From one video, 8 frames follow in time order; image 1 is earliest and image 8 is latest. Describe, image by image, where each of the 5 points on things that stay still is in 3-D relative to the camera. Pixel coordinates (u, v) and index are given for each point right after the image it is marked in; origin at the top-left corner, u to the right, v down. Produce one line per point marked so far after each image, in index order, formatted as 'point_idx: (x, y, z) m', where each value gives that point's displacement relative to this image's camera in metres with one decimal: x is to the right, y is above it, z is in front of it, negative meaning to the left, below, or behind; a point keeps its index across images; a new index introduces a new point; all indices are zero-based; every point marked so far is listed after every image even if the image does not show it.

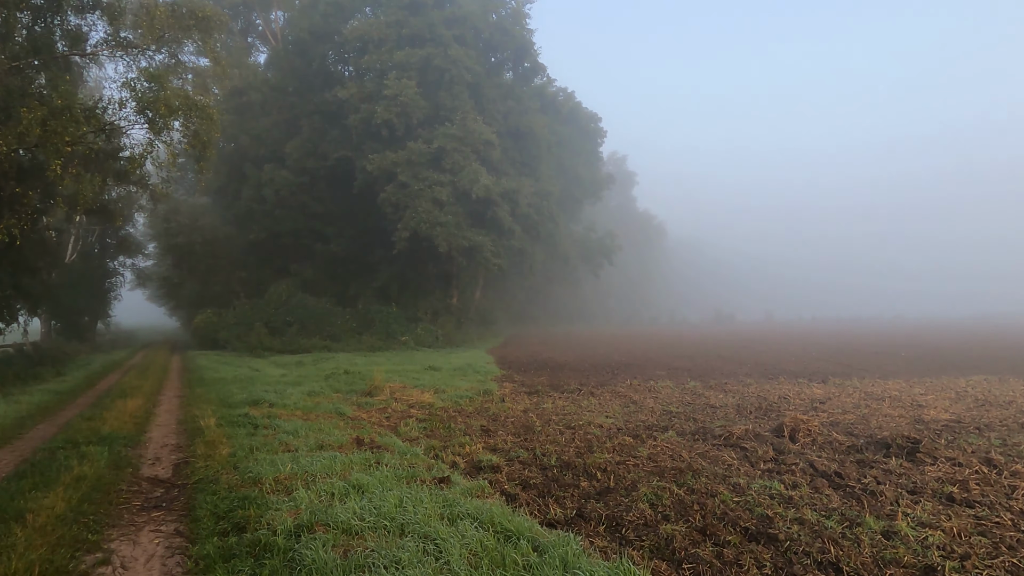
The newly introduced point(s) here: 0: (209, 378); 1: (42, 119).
0: (-7.3, -2.2, +16.1) m
1: (-9.9, +3.6, +14.1) m
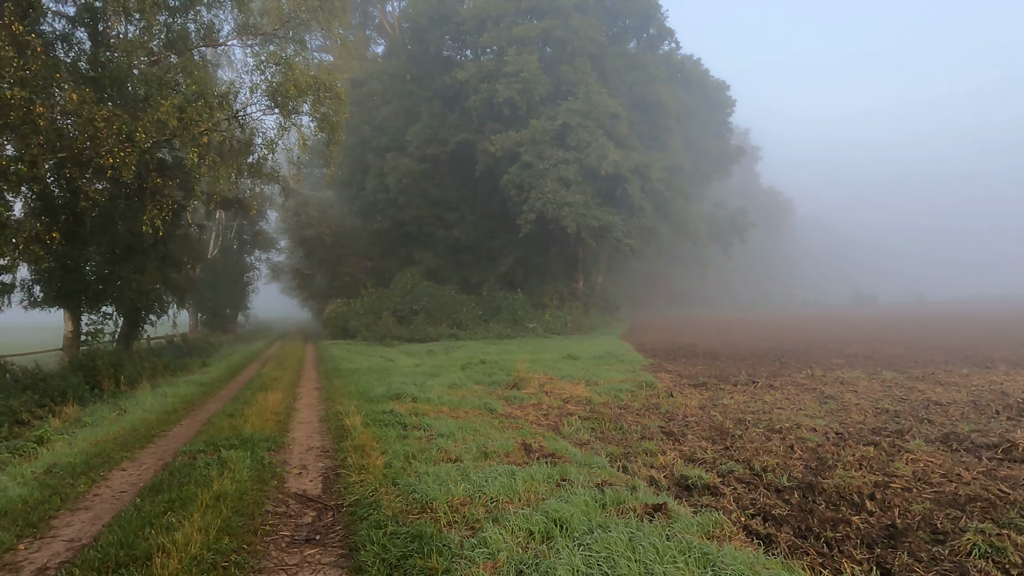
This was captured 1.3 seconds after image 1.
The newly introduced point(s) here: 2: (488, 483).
0: (-3.9, -1.9, +15.5) m
1: (-6.9, +3.8, +14.0) m
2: (-0.2, -1.5, +5.0) m
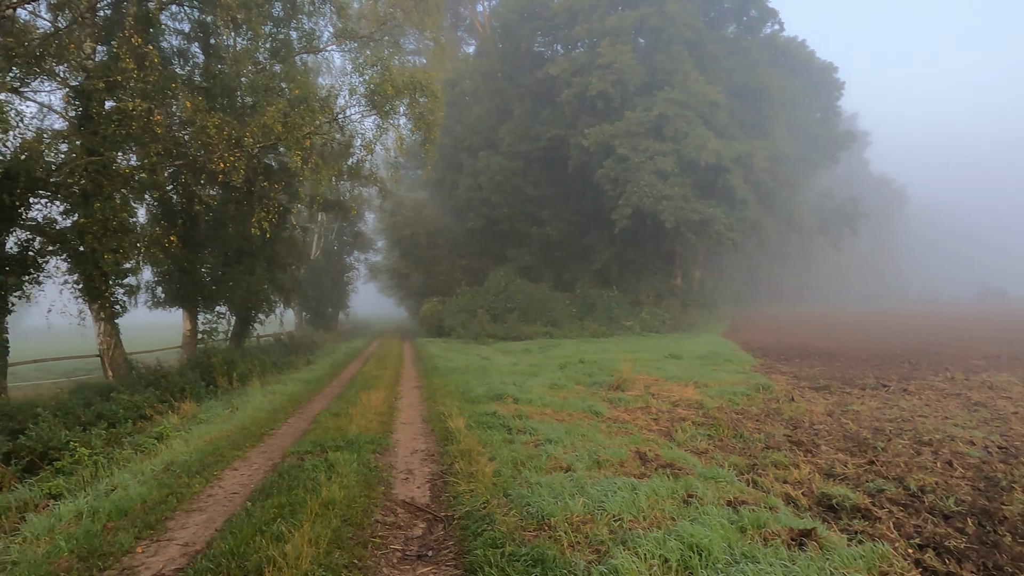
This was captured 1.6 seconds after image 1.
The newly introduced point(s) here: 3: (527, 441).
0: (-1.6, -1.8, +15.5) m
1: (-4.9, +3.8, +14.3) m
2: (+0.7, -1.4, +4.6) m
3: (+0.2, -1.6, +6.8) m
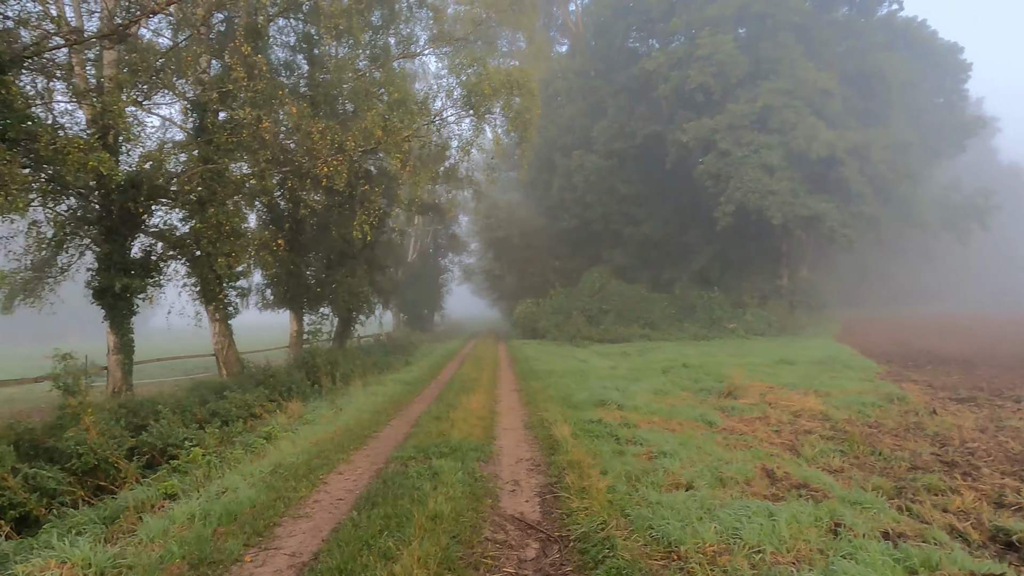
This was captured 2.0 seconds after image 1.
0: (+0.7, -1.9, +15.2) m
1: (-2.8, +3.7, +14.5) m
2: (+1.4, -1.4, +4.1) m
3: (+1.2, -1.6, +6.4) m
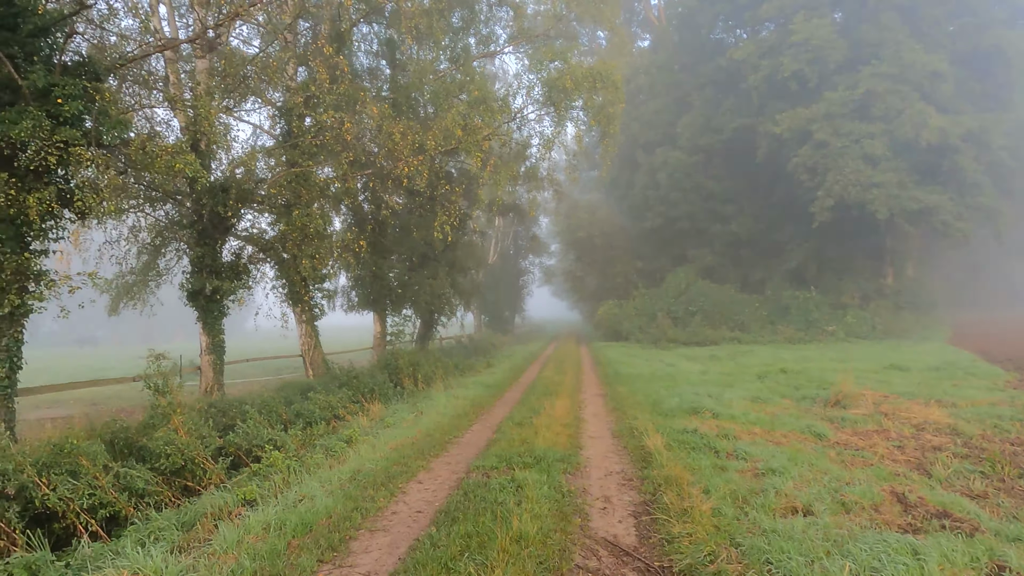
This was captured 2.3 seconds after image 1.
0: (+2.5, -1.9, +14.6) m
1: (-1.0, +3.7, +14.3) m
2: (+1.9, -1.4, +3.5) m
3: (+2.0, -1.6, +5.7) m
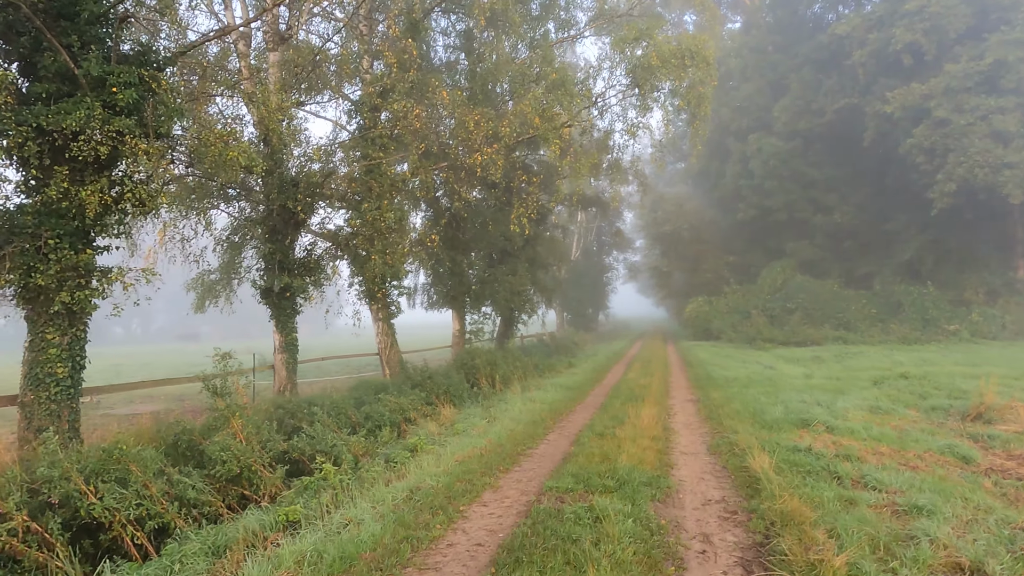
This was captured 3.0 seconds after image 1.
0: (+4.2, -1.8, +13.3) m
1: (+0.6, +3.8, +13.5) m
2: (+2.2, -1.4, +2.4) m
3: (+2.5, -1.5, +4.6) m
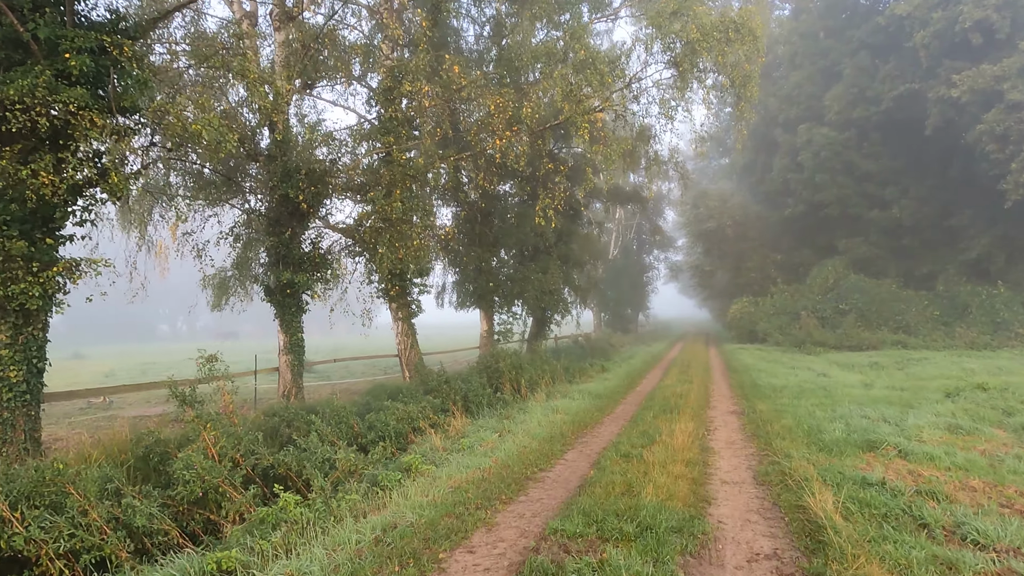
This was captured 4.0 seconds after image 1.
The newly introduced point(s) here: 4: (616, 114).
0: (+4.6, -1.7, +12.0) m
1: (+1.1, +3.8, +12.4) m
2: (+2.0, -1.3, +1.2) m
3: (+2.5, -1.5, +3.4) m
4: (+2.2, +3.6, +14.2) m
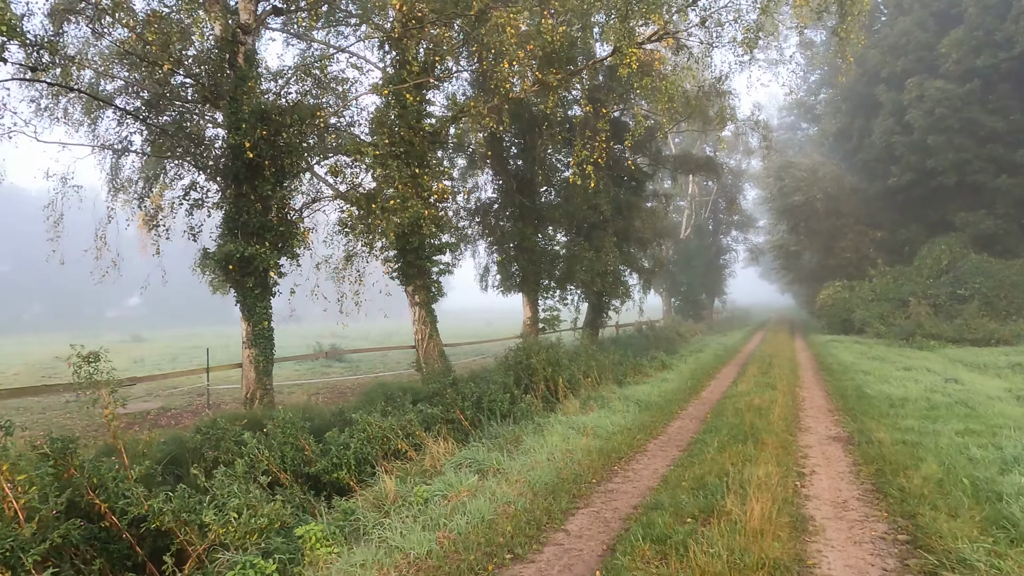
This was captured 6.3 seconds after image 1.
0: (+4.9, -1.4, +8.9) m
1: (+1.5, +4.2, +9.6) m
2: (+1.1, -1.3, -1.5) m
3: (+1.9, -1.3, +0.6) m
4: (+2.8, +3.9, +11.3) m
